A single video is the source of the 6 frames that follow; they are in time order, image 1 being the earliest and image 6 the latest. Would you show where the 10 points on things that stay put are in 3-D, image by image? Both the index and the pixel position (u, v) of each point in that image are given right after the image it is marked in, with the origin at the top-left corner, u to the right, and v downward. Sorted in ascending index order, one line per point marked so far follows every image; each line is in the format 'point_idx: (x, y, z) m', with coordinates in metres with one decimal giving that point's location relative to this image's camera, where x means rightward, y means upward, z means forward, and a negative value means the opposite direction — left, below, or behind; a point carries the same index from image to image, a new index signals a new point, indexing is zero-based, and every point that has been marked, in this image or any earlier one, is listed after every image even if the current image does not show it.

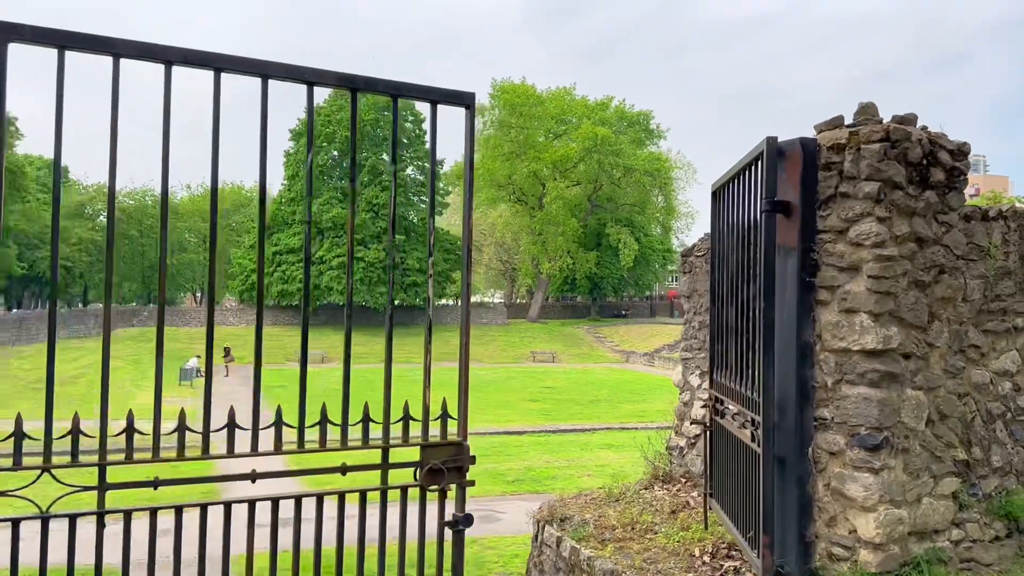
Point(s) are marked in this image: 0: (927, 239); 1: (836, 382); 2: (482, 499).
0: (+1.6, +0.2, +3.1) m
1: (+1.3, -0.4, +3.1) m
2: (-0.5, -3.6, +13.9) m
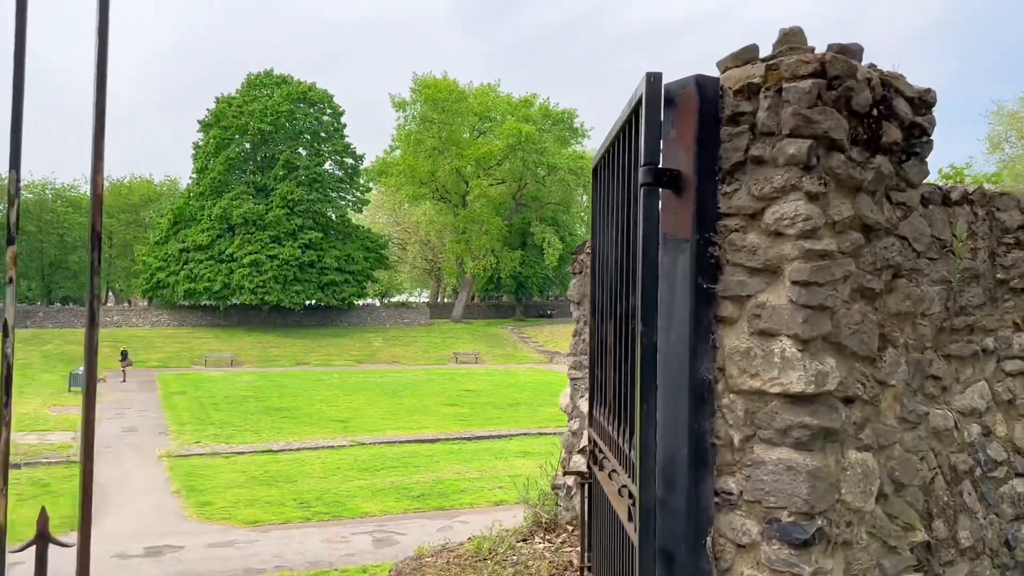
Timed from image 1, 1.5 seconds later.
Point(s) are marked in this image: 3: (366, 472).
0: (+1.0, +0.2, +2.1) m
1: (+0.6, -0.4, +2.1) m
2: (-2.1, -3.6, +12.6) m
3: (-2.9, -3.6, +15.8) m
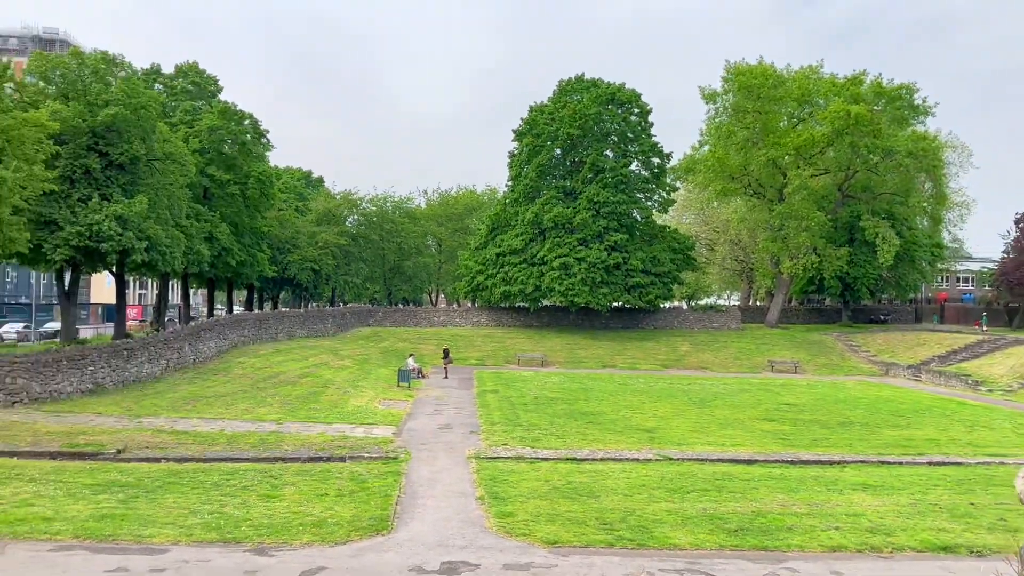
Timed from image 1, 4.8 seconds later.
0: (+1.4, +0.2, 0.0) m
1: (+1.0, -0.4, +0.1) m
2: (+2.5, -3.6, +10.9) m
3: (+2.9, -3.7, +14.2) m
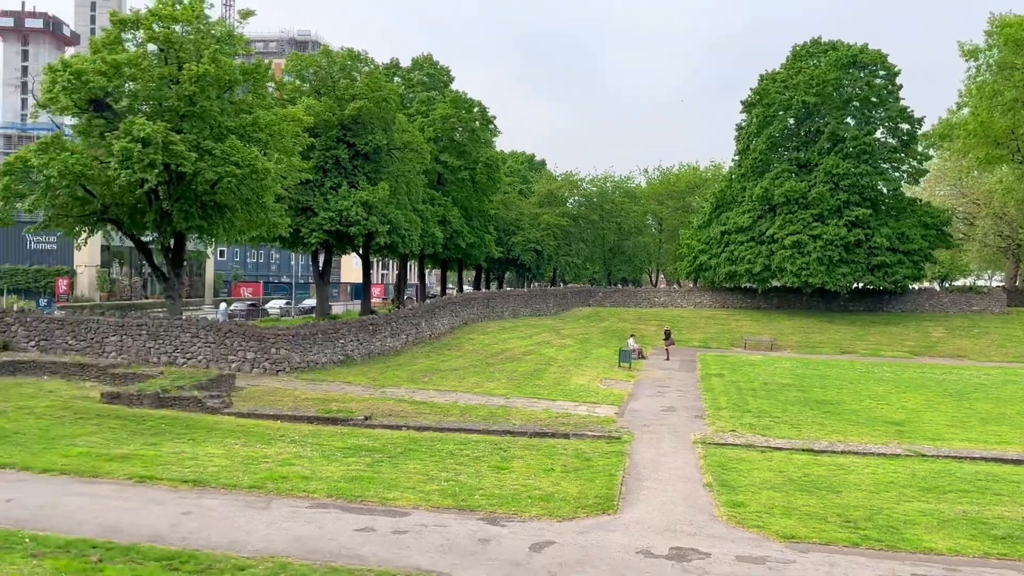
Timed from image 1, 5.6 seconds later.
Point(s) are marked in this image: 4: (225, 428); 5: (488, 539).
0: (+1.4, +0.2, -0.5) m
1: (+1.1, -0.4, -0.3) m
2: (+5.4, -3.4, +9.7) m
3: (+6.8, -3.3, +12.7) m
4: (-5.2, -2.5, +14.2) m
5: (-0.3, -3.0, +9.4) m
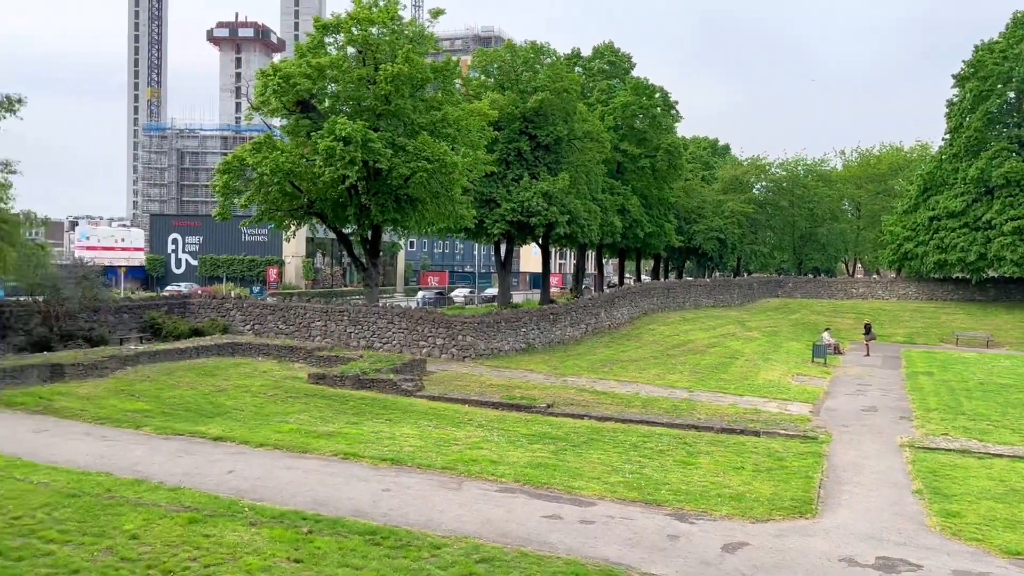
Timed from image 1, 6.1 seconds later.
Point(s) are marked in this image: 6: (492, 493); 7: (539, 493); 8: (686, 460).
0: (+1.4, +0.2, -0.9) m
1: (+1.1, -0.4, -0.7) m
2: (+7.6, -3.3, +8.2) m
3: (+9.6, -3.2, +10.9) m
4: (-1.8, -2.3, +14.9) m
5: (+1.9, -2.9, +9.2) m
6: (-0.2, -2.7, +10.3) m
7: (+0.4, -2.7, +10.5) m
8: (+2.9, -2.8, +12.8) m
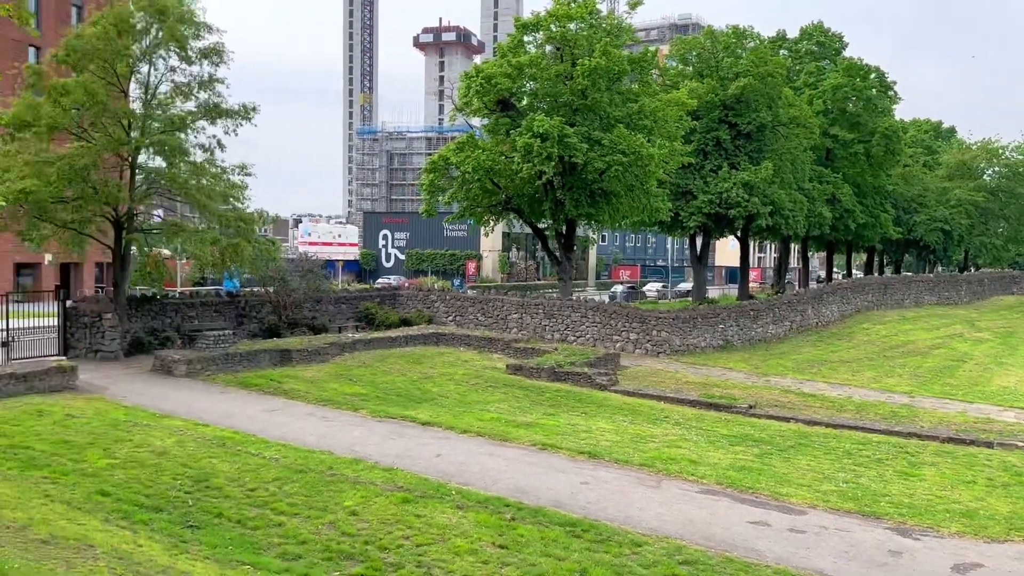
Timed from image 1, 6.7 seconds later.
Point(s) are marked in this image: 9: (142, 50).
0: (+1.3, +0.1, -1.3) m
1: (+1.1, -0.4, -1.0) m
2: (+9.5, -3.3, +6.1) m
3: (+12.0, -3.2, +8.2) m
4: (+1.9, -2.2, +14.8) m
5: (+4.2, -2.8, +8.4) m
6: (+2.3, -2.6, +10.0) m
7: (+3.0, -2.6, +10.0) m
8: (+6.0, -2.7, +11.7) m
9: (-6.7, +4.3, +14.2) m
